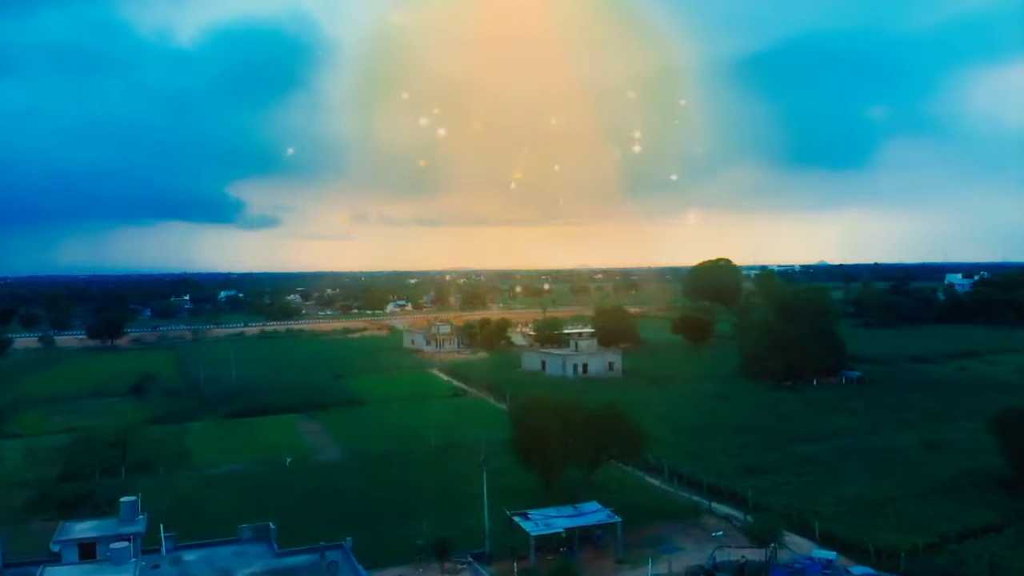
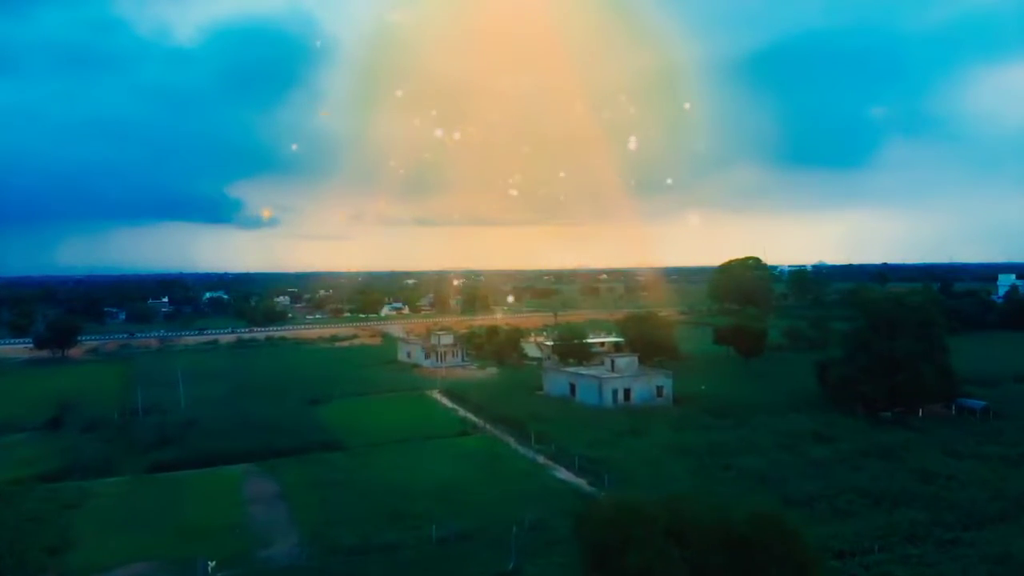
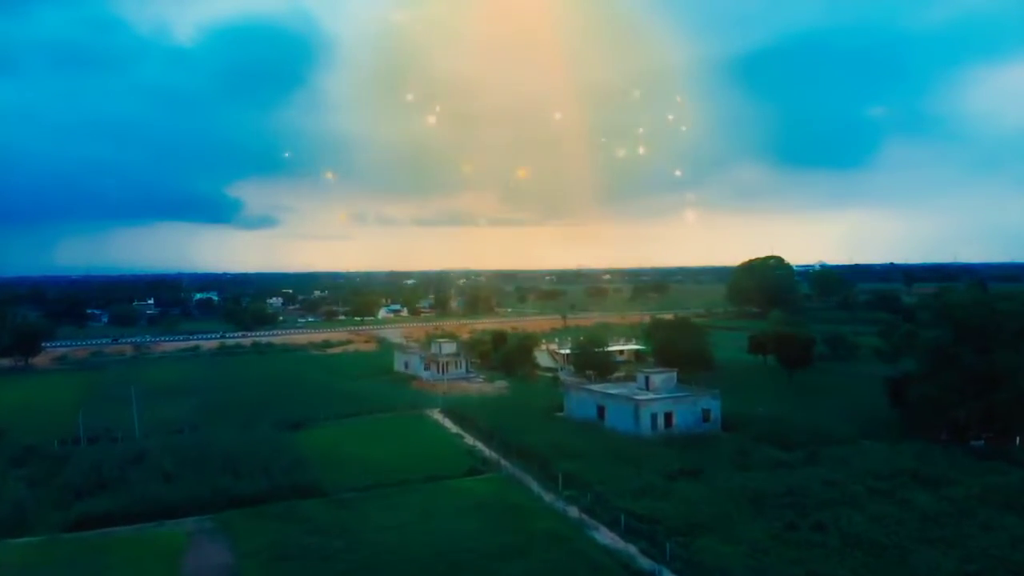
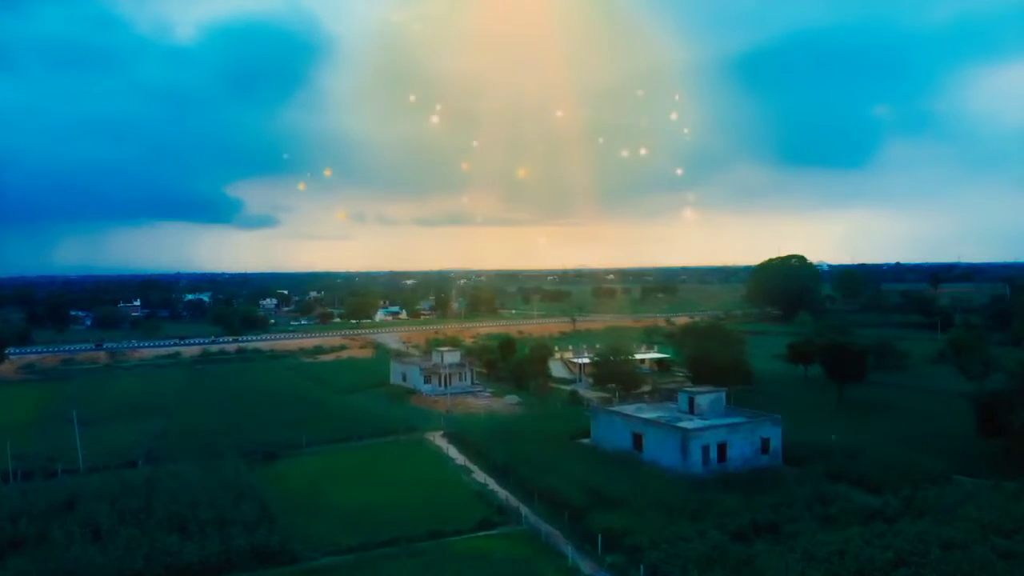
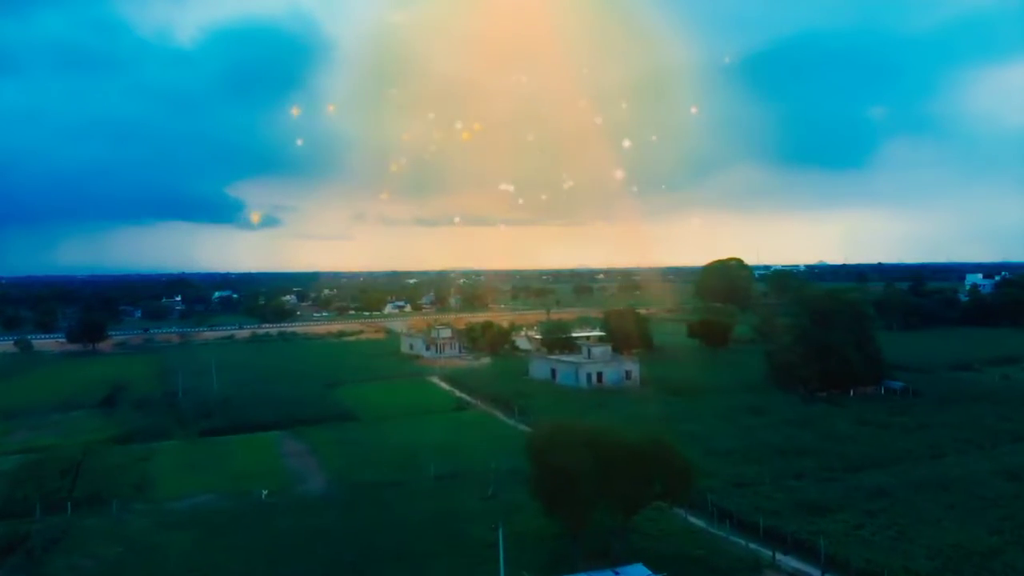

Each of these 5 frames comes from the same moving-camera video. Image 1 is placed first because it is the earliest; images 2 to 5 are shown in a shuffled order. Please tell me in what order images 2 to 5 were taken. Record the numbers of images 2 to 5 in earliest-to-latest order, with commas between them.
5, 2, 3, 4
